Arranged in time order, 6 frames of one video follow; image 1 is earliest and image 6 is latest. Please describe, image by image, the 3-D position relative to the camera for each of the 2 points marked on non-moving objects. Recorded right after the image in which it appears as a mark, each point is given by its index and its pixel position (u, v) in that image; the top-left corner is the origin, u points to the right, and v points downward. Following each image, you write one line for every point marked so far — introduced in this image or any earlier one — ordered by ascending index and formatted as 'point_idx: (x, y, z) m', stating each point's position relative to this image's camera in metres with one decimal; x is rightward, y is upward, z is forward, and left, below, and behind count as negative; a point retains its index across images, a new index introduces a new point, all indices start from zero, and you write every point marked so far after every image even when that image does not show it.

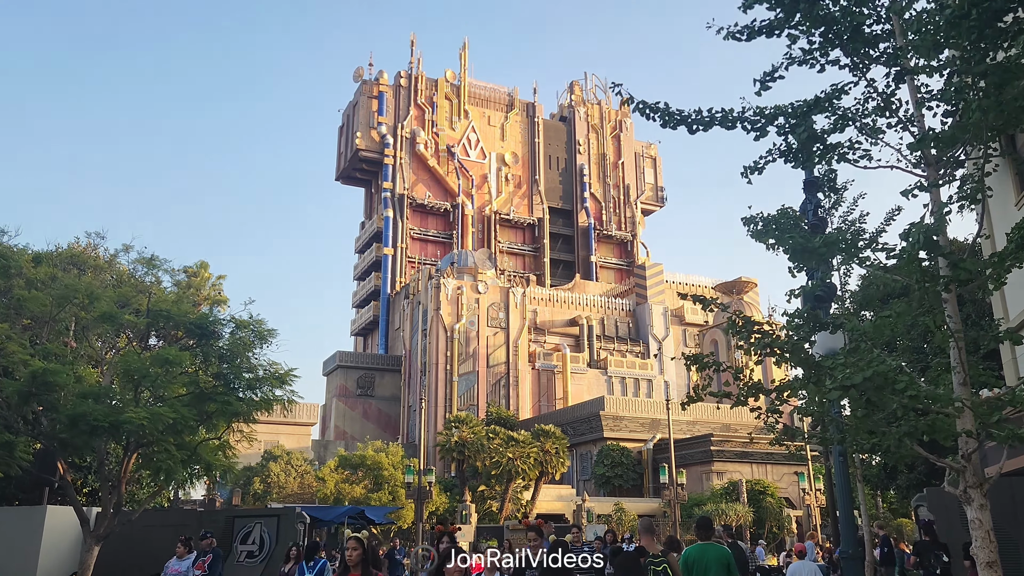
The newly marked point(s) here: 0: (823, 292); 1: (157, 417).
0: (+4.8, -0.1, +12.9) m
1: (-8.8, -3.1, +20.3) m
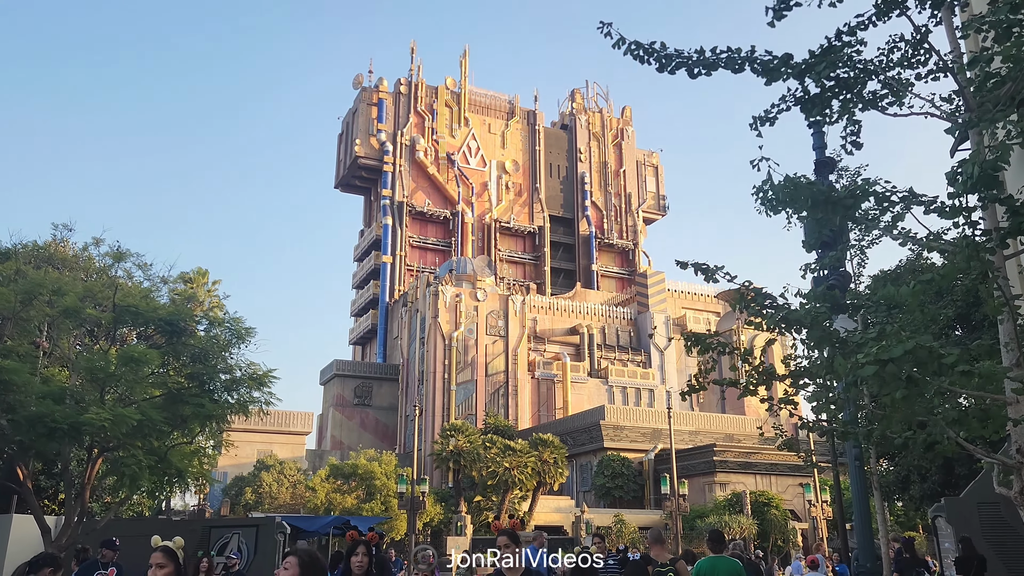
0: (+4.5, +0.1, +11.7) m
1: (-9.0, -3.0, +19.1) m
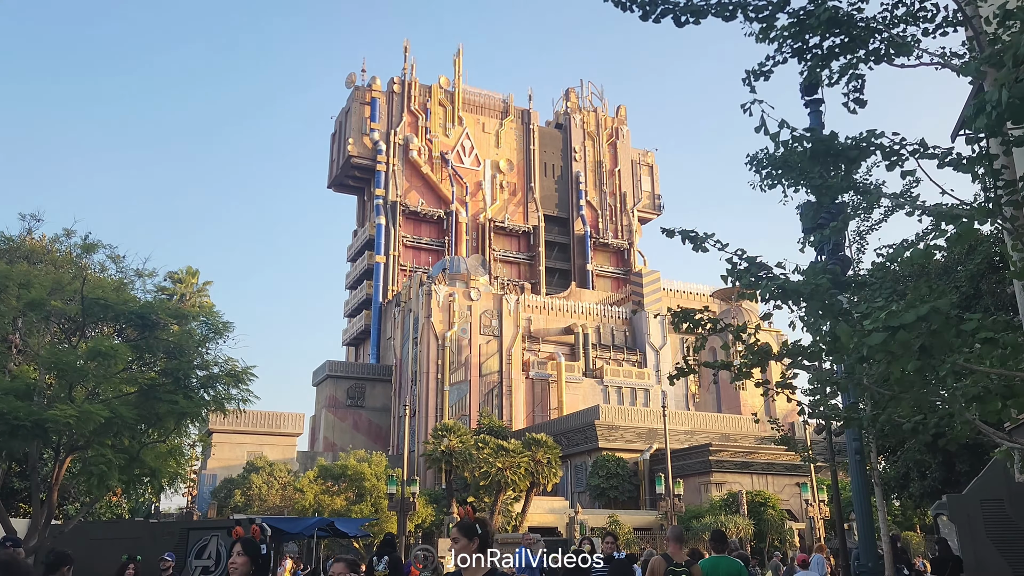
0: (+4.2, +0.4, +11.0) m
1: (-9.3, -2.8, +18.4) m
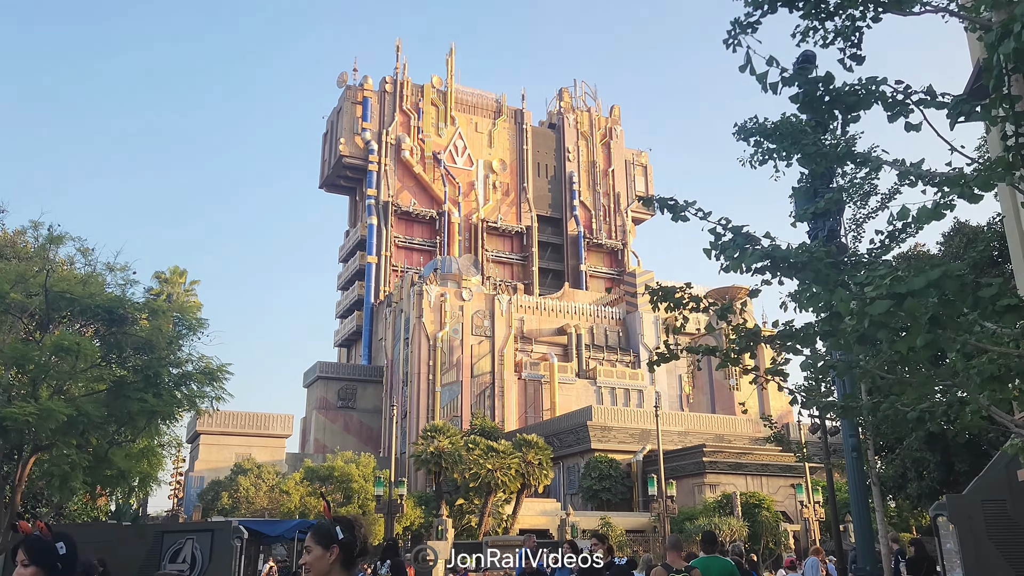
0: (+3.9, +0.5, +10.4) m
1: (-9.7, -2.7, +17.6) m
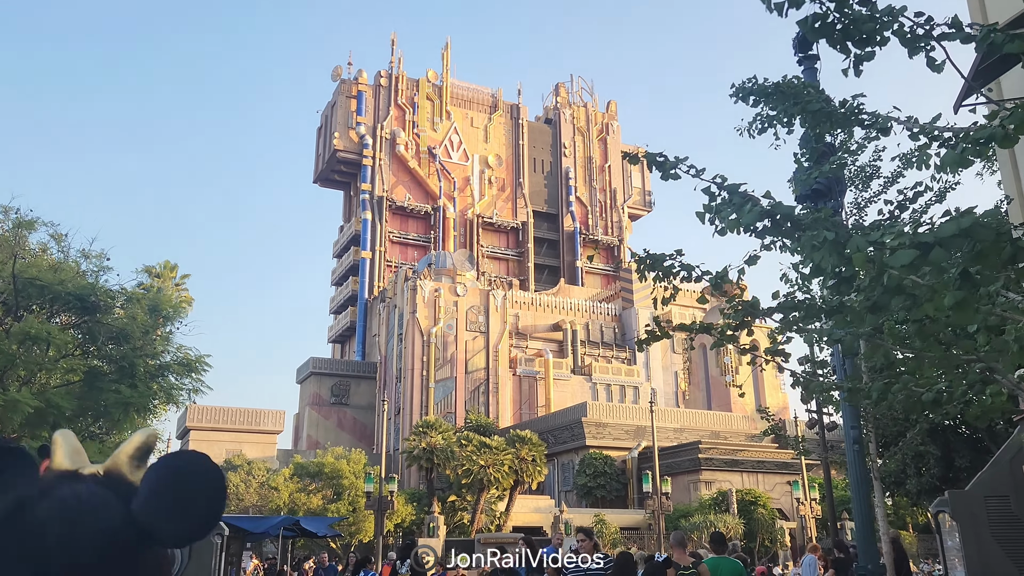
0: (+3.7, +0.7, +9.8) m
1: (-9.9, -2.4, +17.0) m
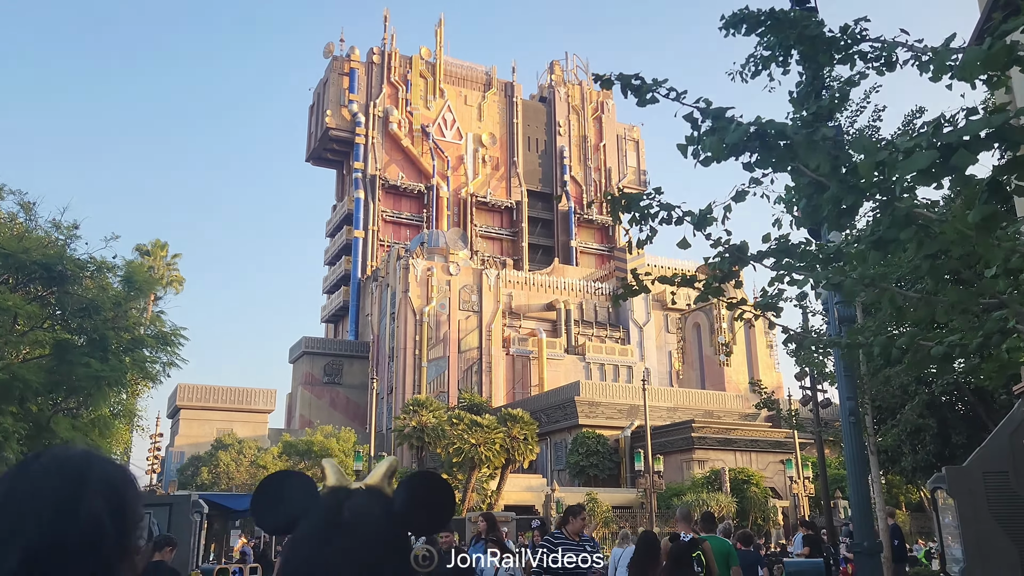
0: (+3.5, +1.2, +9.2) m
1: (-10.2, -1.8, +16.4) m
